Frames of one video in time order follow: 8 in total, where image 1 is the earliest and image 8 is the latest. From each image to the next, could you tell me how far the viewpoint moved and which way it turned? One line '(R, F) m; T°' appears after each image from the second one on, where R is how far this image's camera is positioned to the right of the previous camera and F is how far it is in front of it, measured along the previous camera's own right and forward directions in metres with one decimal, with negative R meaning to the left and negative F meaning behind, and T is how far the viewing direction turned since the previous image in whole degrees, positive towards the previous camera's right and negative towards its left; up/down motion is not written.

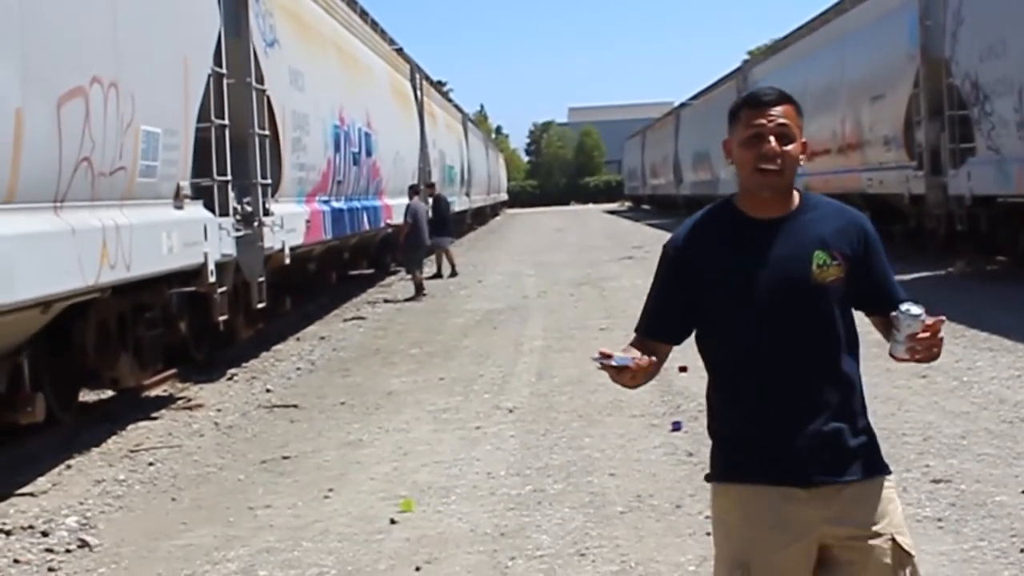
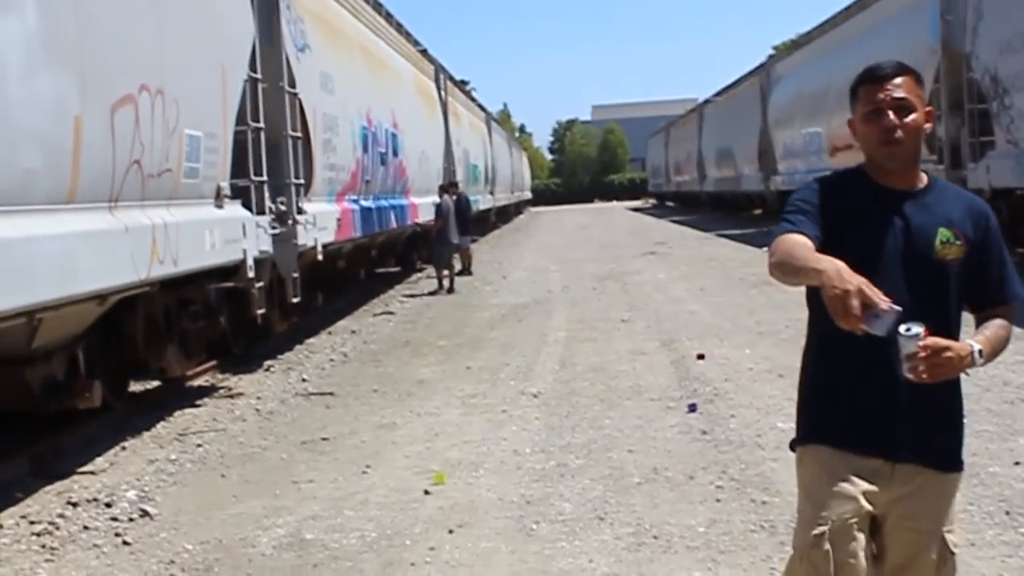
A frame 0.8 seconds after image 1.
(0.0, -0.5) m; -1°
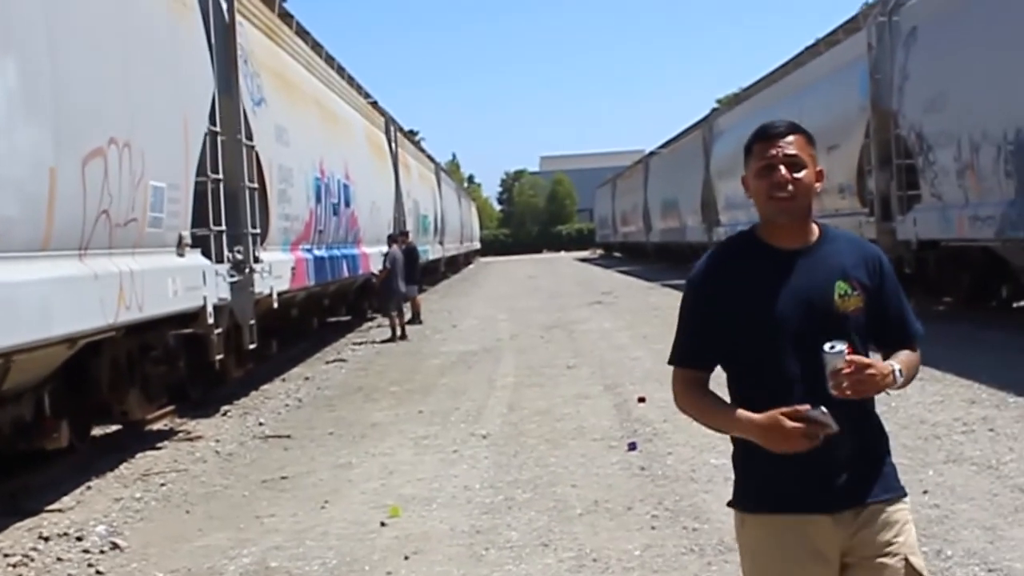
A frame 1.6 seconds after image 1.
(0.0, -0.5) m; +2°
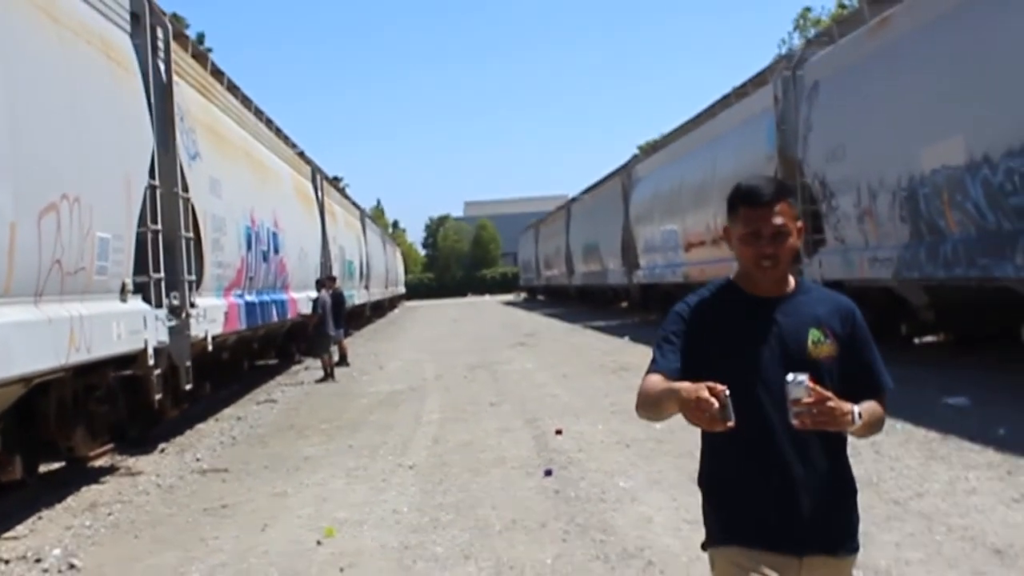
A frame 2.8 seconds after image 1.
(0.0, -0.7) m; +3°
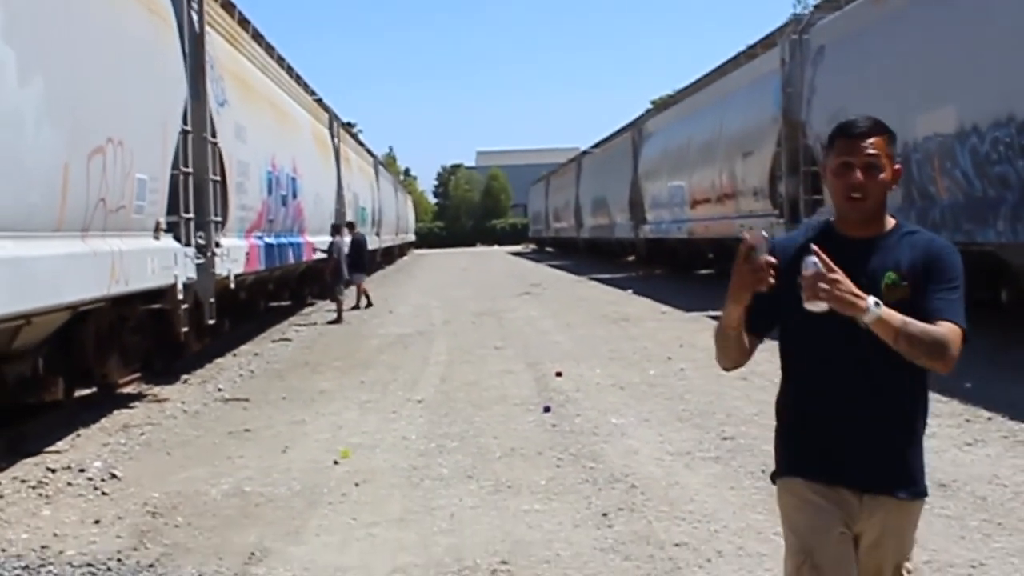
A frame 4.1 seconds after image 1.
(0.0, -0.7) m; 0°
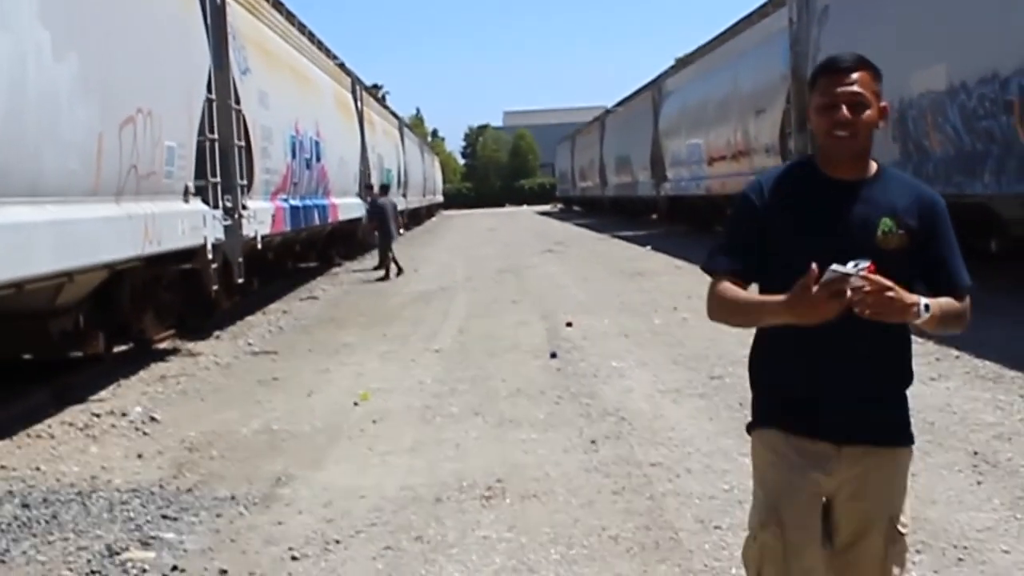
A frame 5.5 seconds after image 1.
(+0.2, -0.8) m; -1°
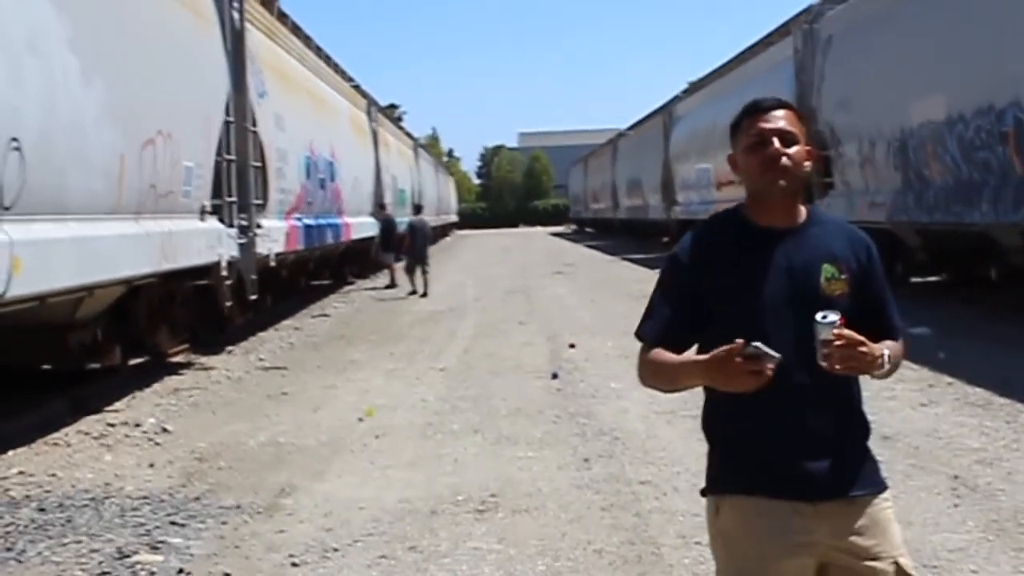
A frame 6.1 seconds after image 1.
(+0.1, -0.3) m; -1°
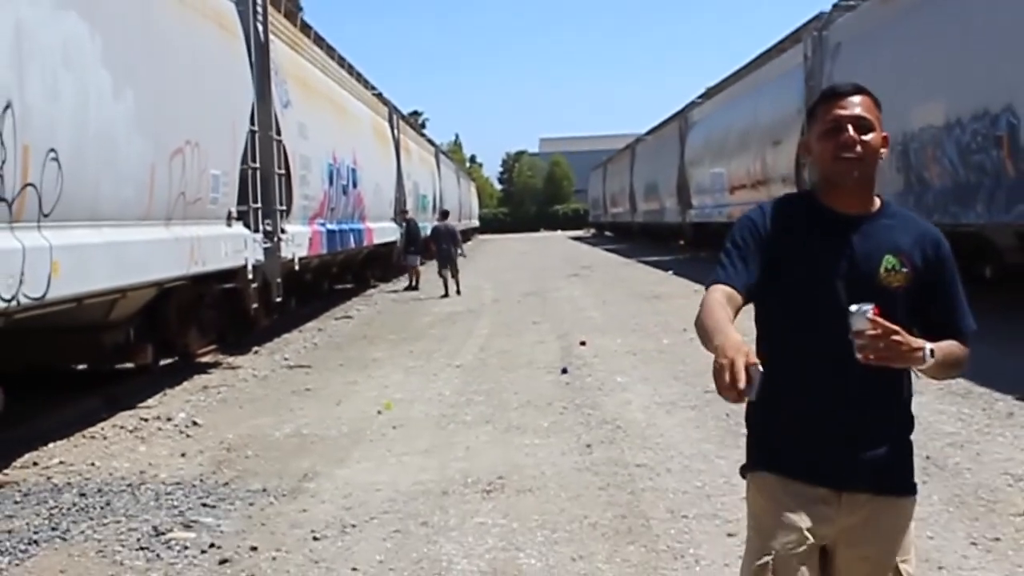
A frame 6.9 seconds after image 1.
(+0.1, -0.5) m; -1°
